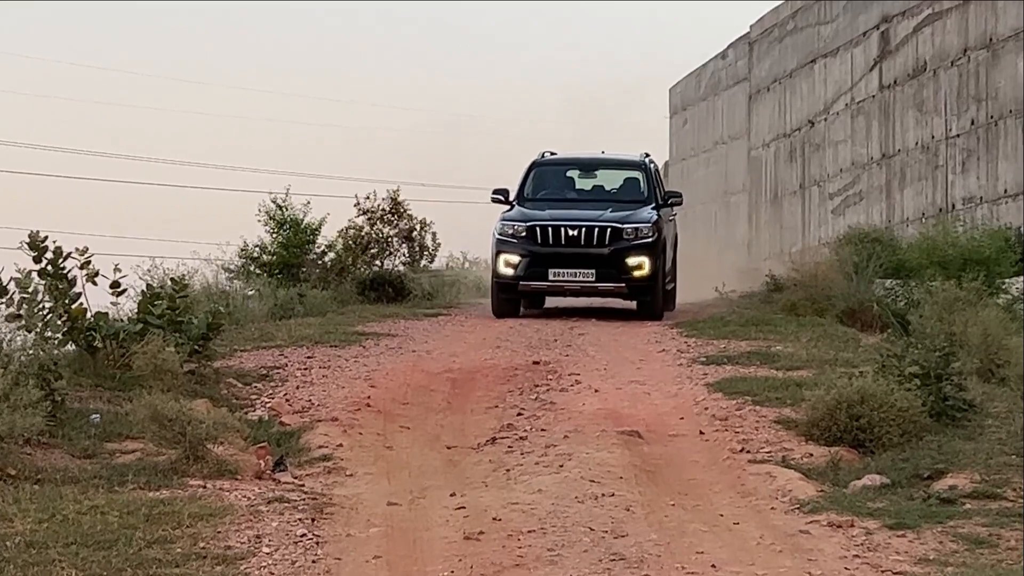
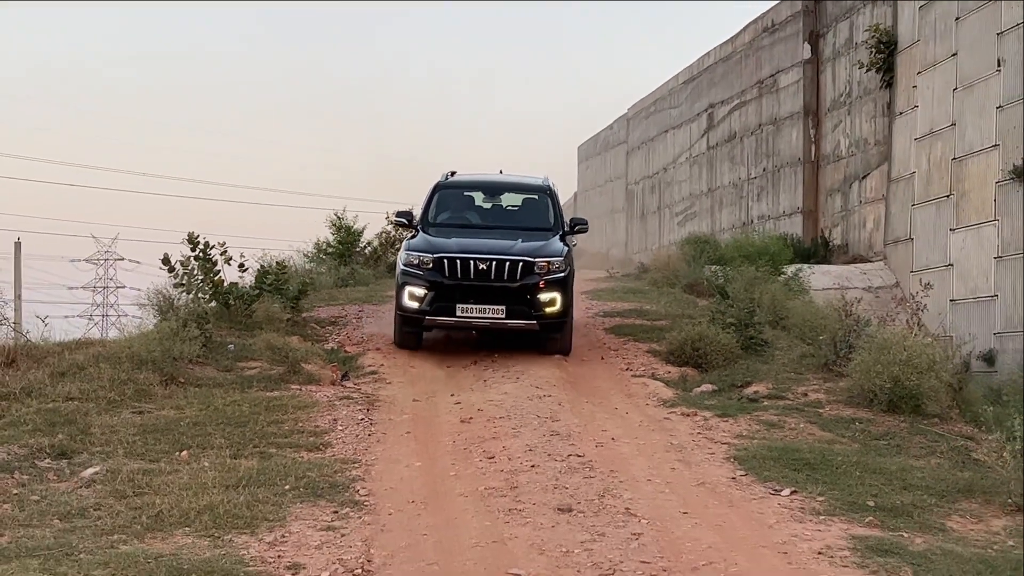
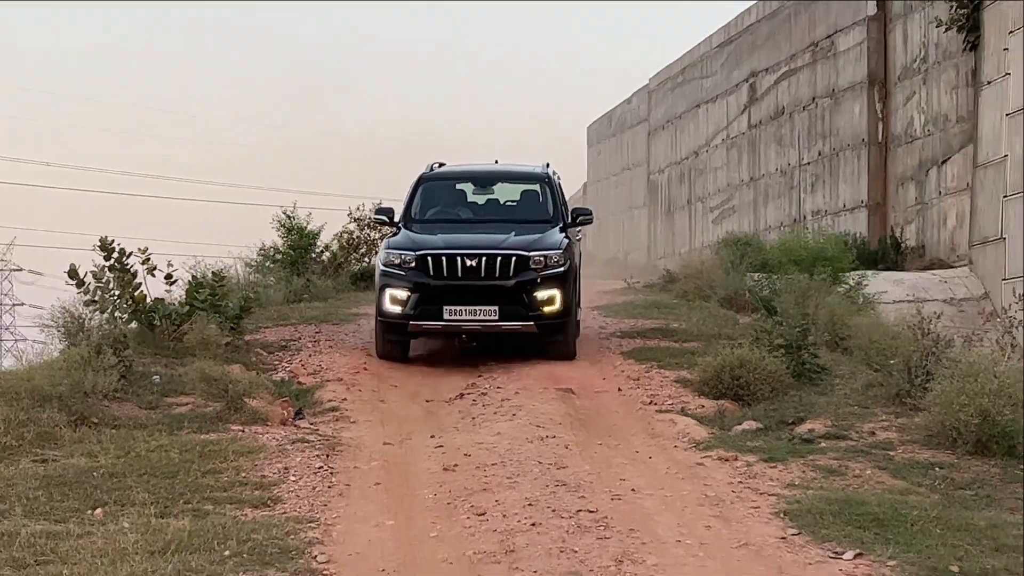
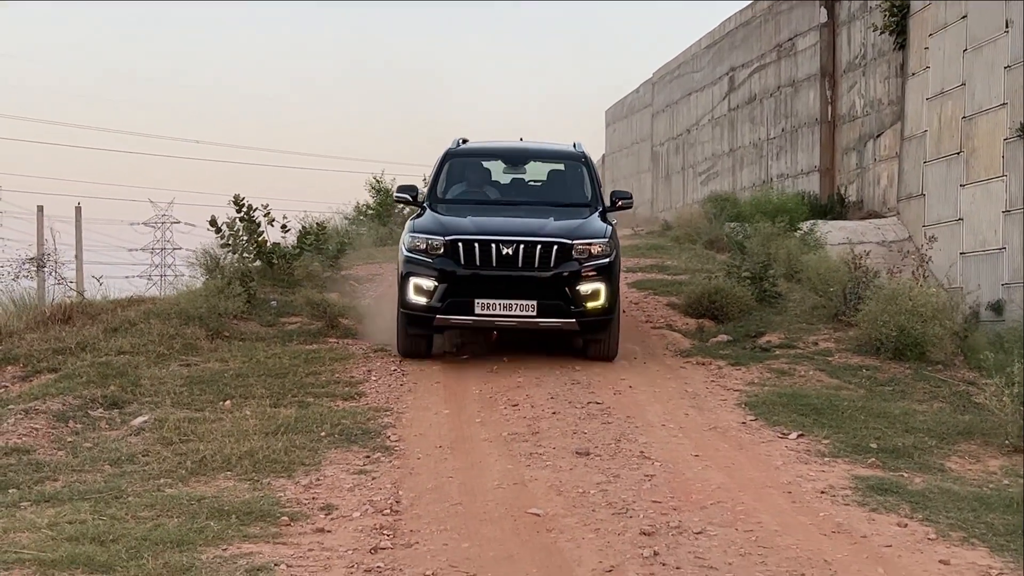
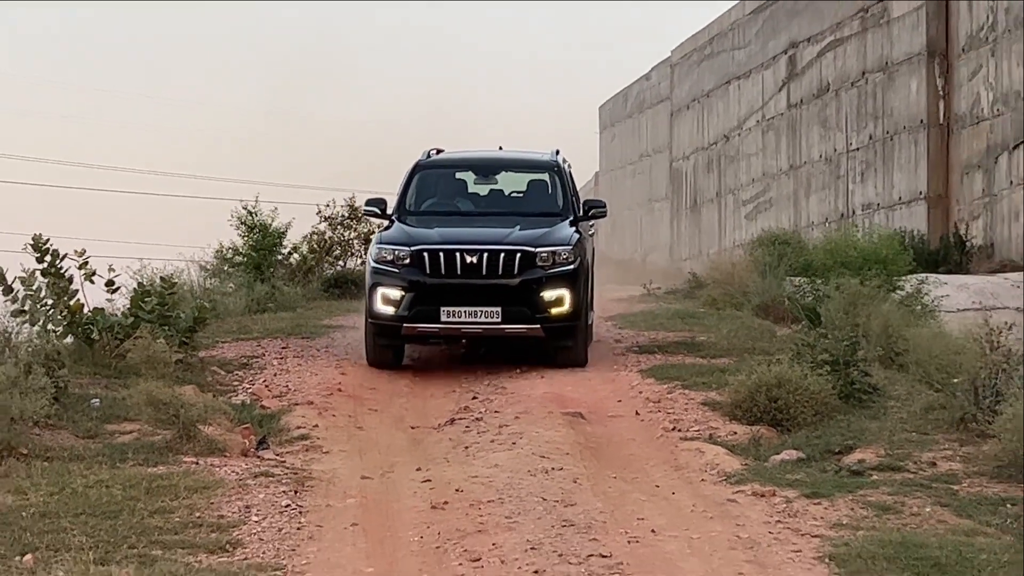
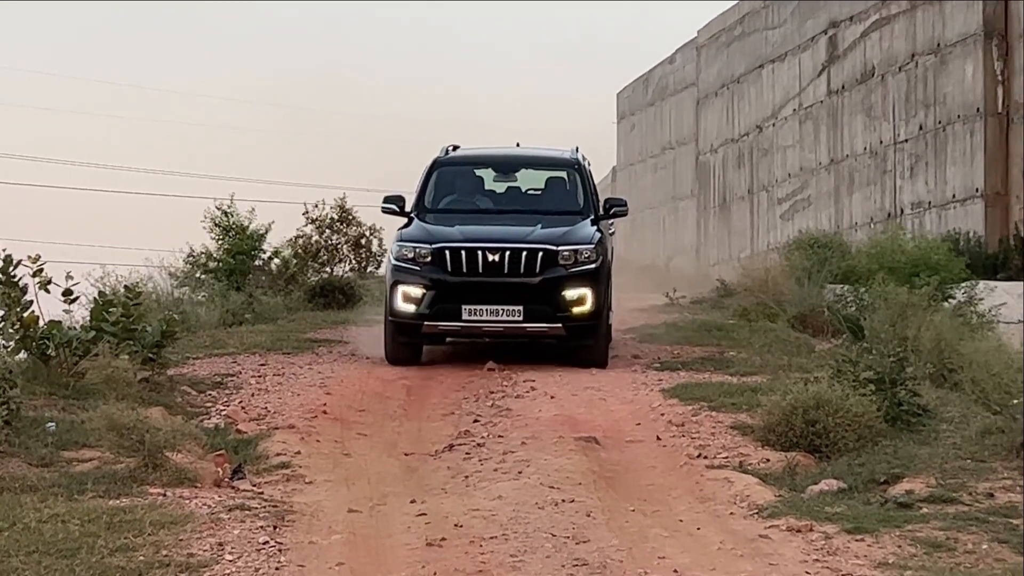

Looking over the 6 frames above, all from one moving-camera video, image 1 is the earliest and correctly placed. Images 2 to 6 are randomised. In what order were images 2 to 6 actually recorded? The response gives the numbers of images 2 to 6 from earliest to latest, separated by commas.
6, 5, 3, 2, 4
